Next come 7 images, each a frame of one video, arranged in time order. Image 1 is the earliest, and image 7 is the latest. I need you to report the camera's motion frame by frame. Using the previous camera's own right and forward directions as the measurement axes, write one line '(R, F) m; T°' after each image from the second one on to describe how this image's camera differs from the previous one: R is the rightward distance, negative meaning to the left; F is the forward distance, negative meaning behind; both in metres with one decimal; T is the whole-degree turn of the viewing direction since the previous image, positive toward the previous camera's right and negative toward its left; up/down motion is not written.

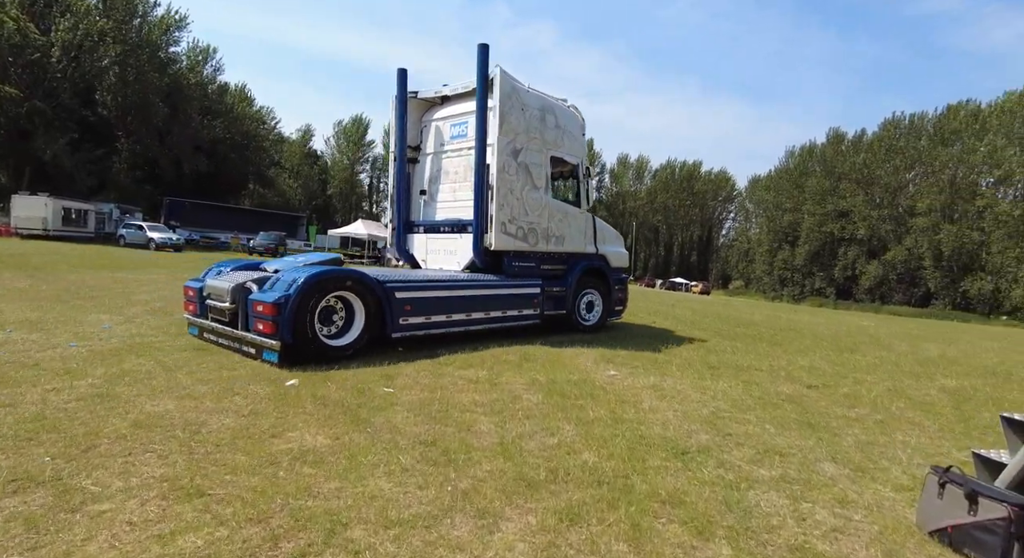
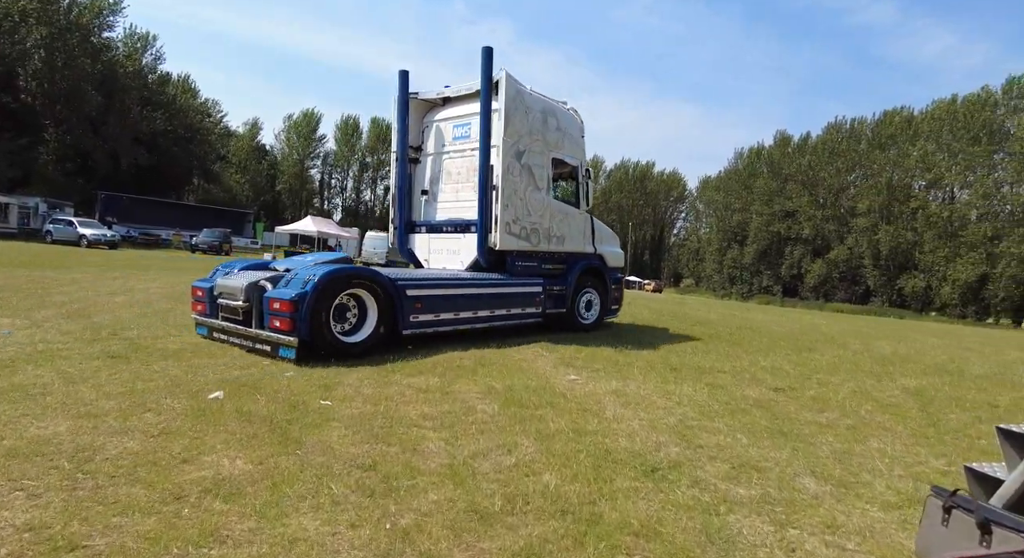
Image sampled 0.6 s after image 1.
(0.0, +0.5) m; +4°
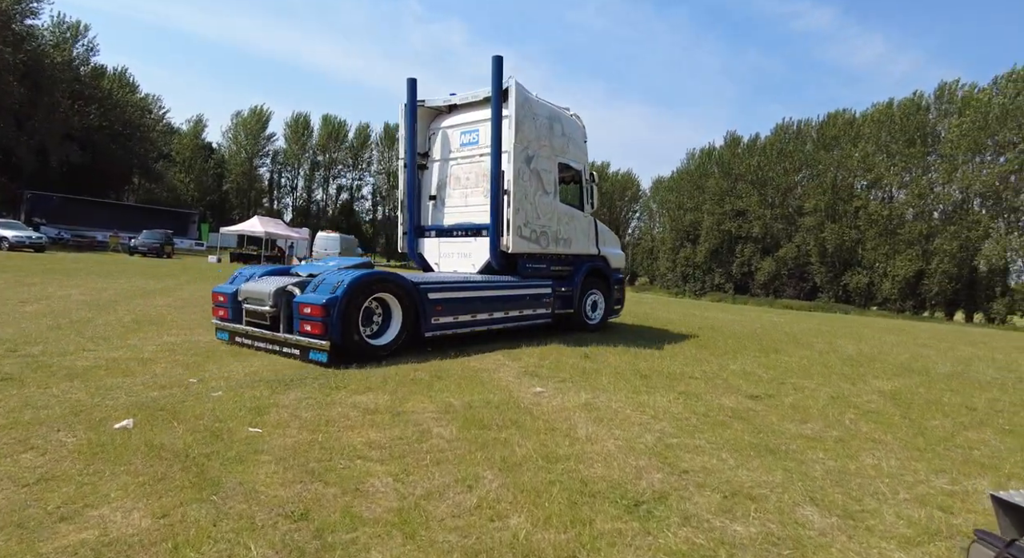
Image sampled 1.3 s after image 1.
(0.0, +0.6) m; +4°
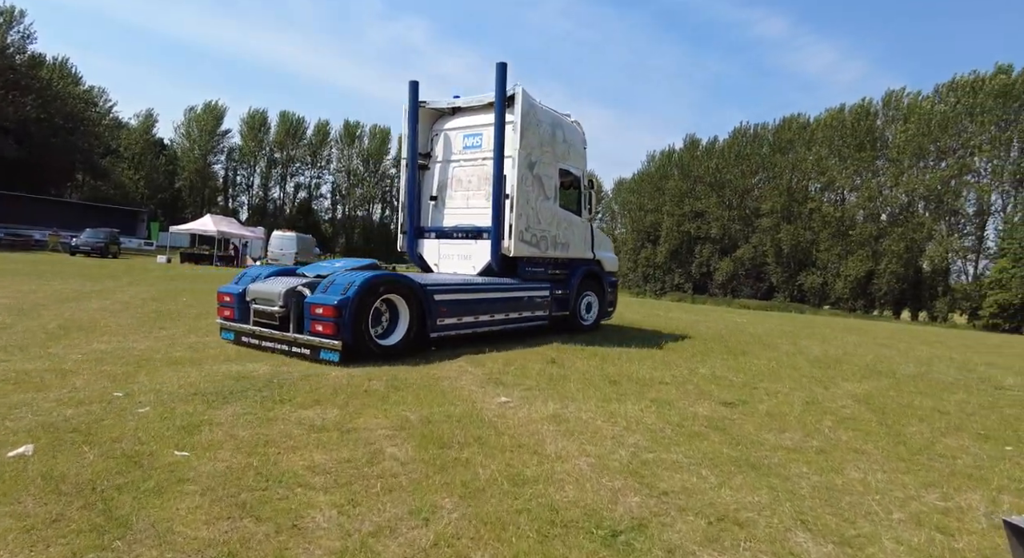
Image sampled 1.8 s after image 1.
(0.0, +0.4) m; +3°
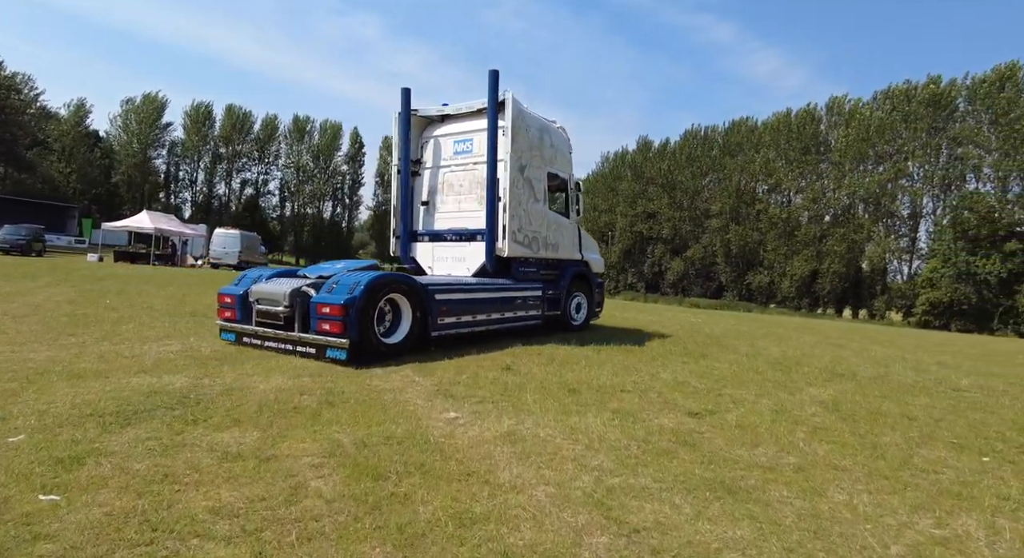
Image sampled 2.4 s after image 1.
(0.0, +0.6) m; +4°
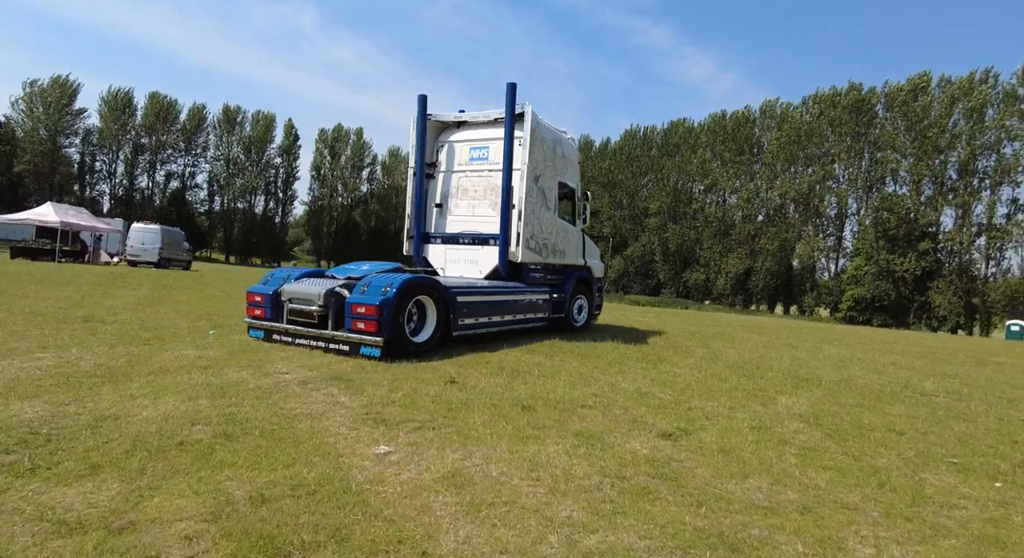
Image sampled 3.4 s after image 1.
(0.0, +0.9) m; +5°
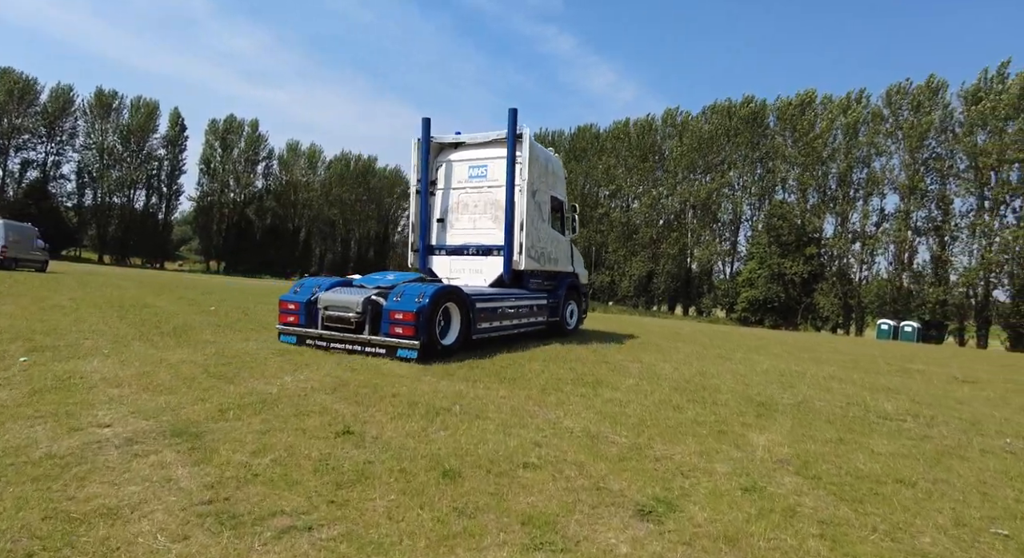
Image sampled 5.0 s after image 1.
(-0.1, +1.6) m; +9°
